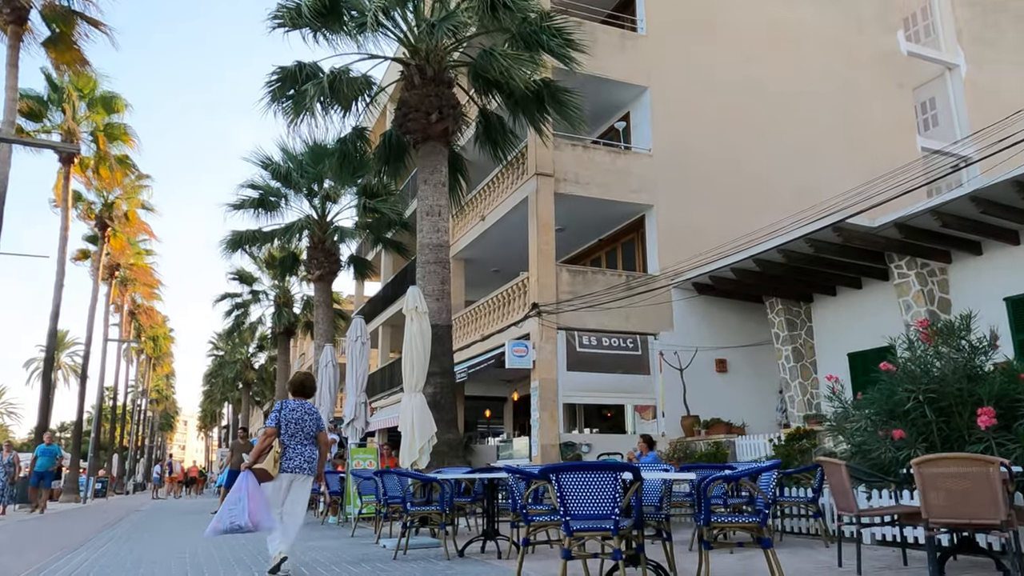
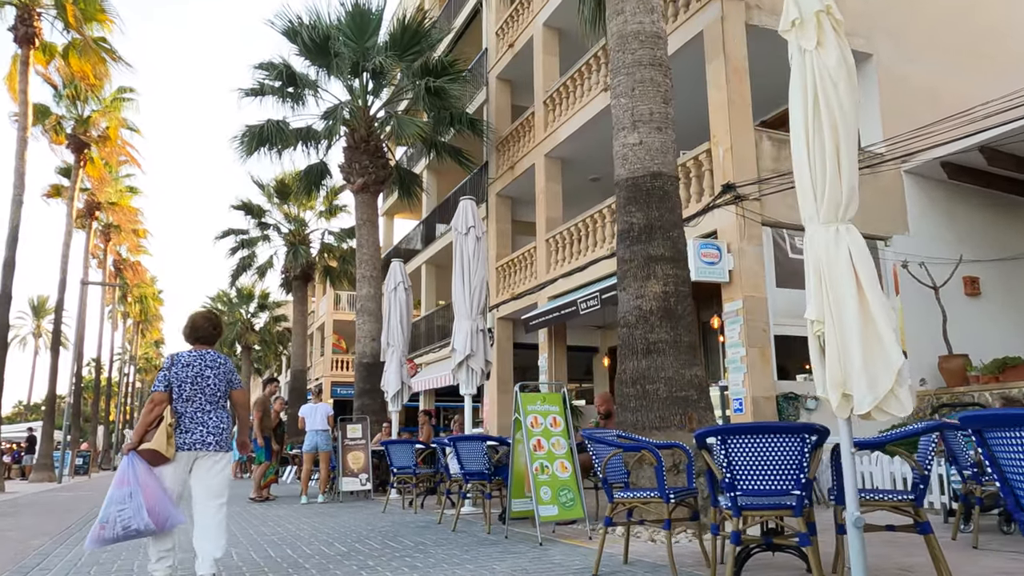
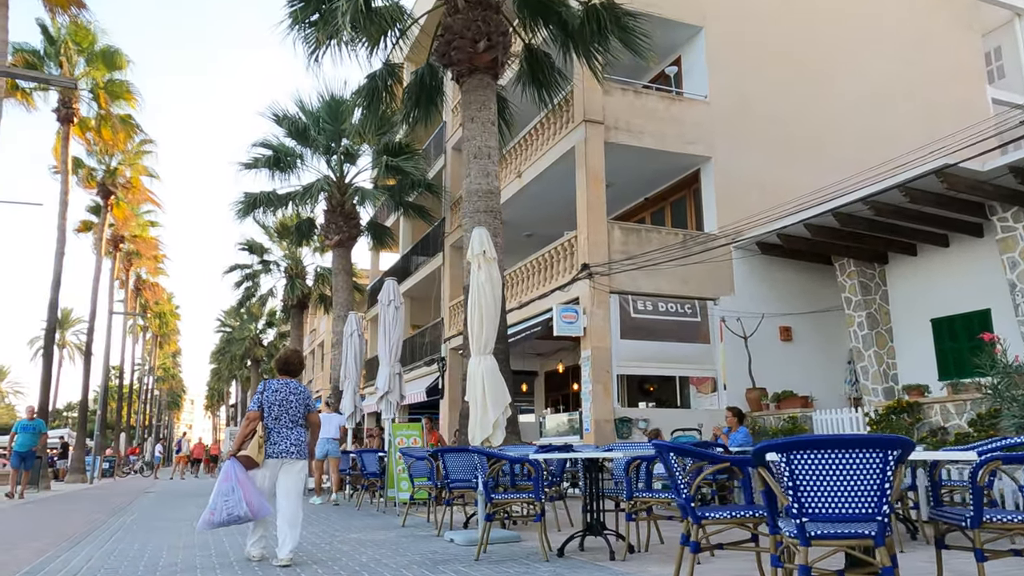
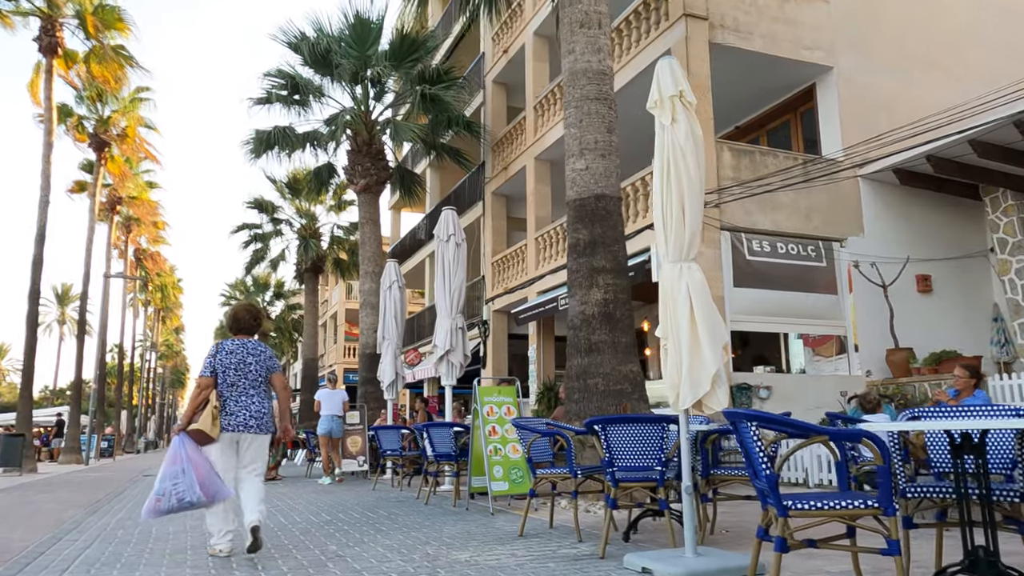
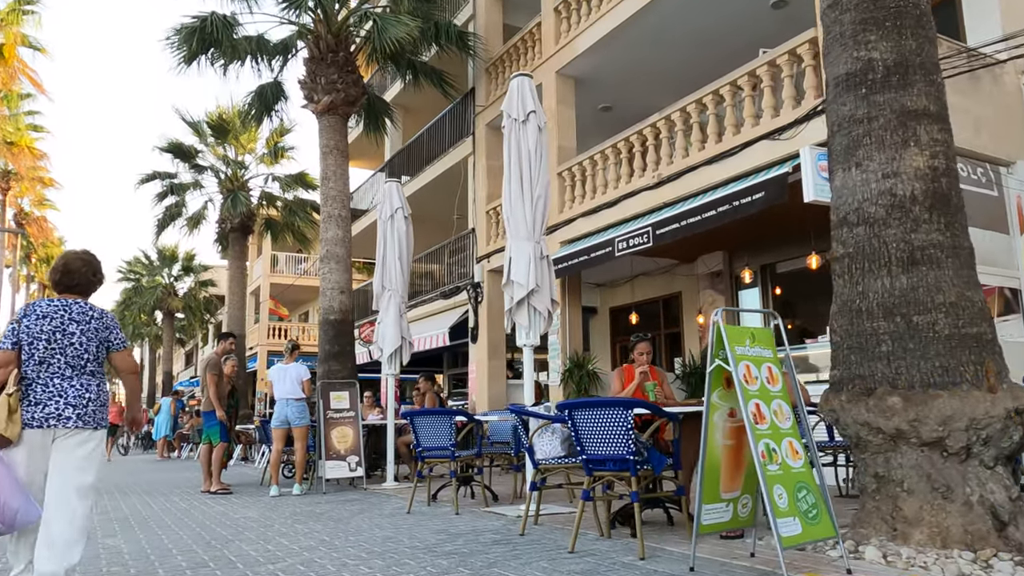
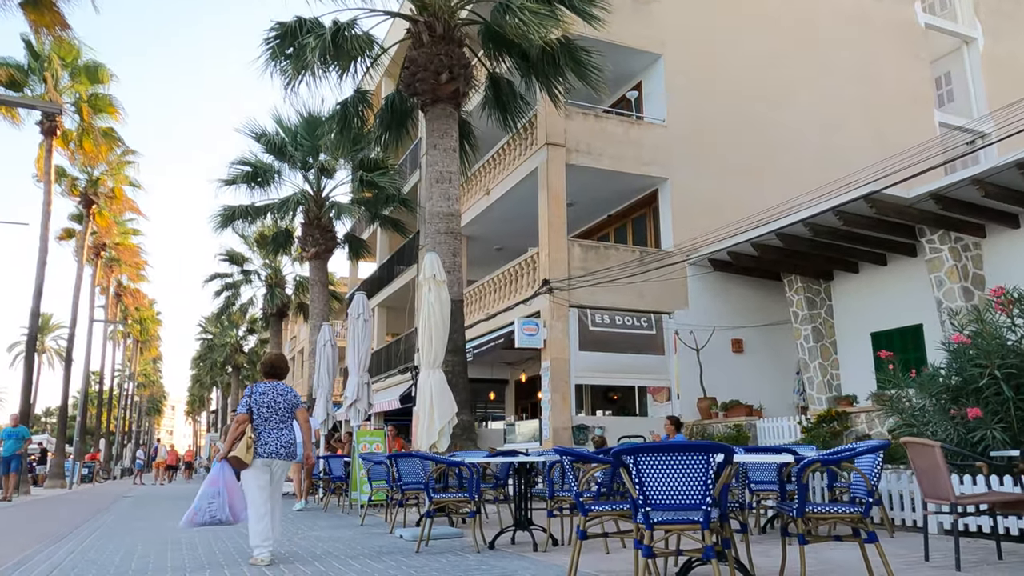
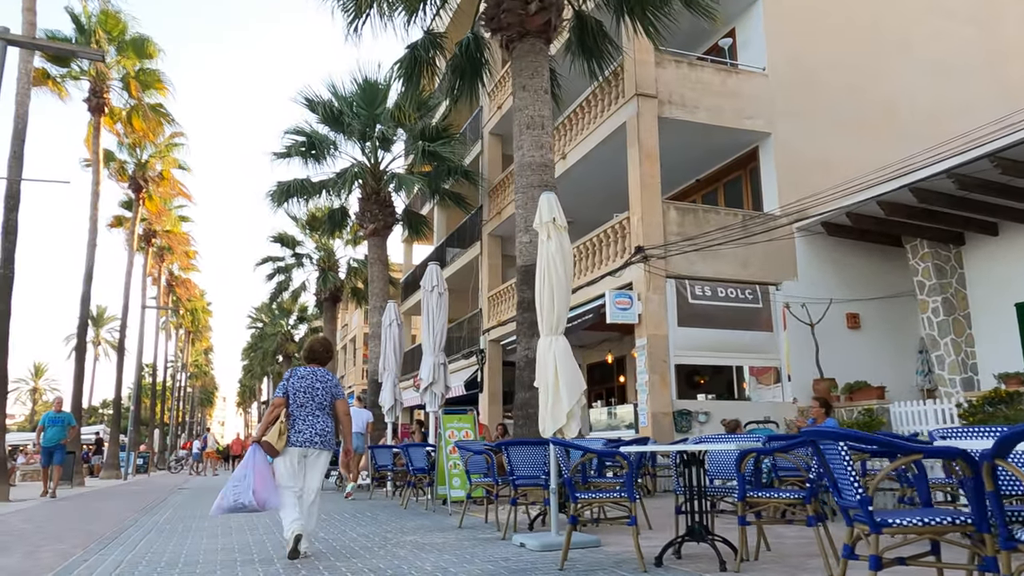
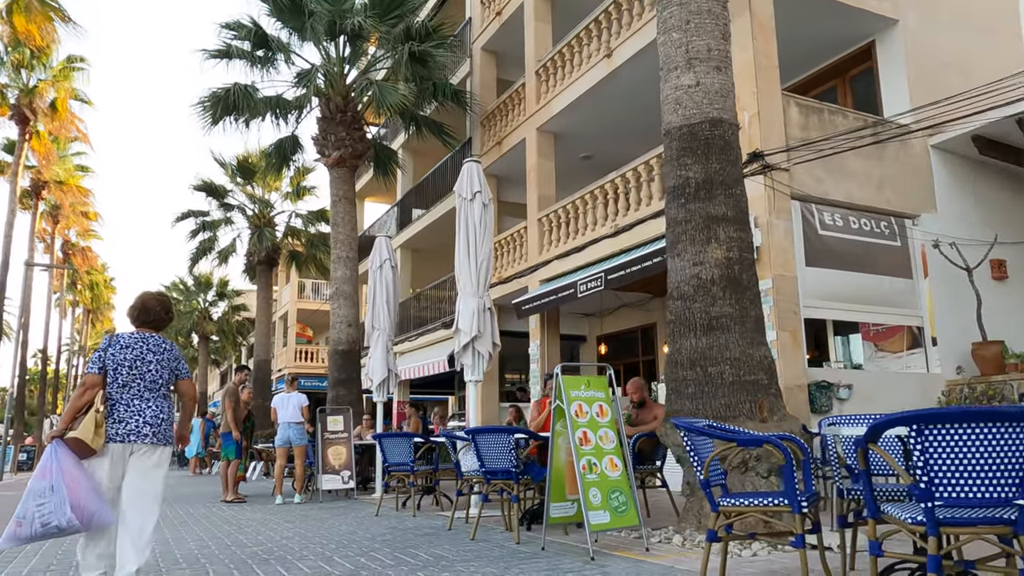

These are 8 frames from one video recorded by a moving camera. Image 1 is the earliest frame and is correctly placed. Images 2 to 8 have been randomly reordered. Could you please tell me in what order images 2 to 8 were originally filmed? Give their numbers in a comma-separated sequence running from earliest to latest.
6, 3, 7, 4, 2, 8, 5
